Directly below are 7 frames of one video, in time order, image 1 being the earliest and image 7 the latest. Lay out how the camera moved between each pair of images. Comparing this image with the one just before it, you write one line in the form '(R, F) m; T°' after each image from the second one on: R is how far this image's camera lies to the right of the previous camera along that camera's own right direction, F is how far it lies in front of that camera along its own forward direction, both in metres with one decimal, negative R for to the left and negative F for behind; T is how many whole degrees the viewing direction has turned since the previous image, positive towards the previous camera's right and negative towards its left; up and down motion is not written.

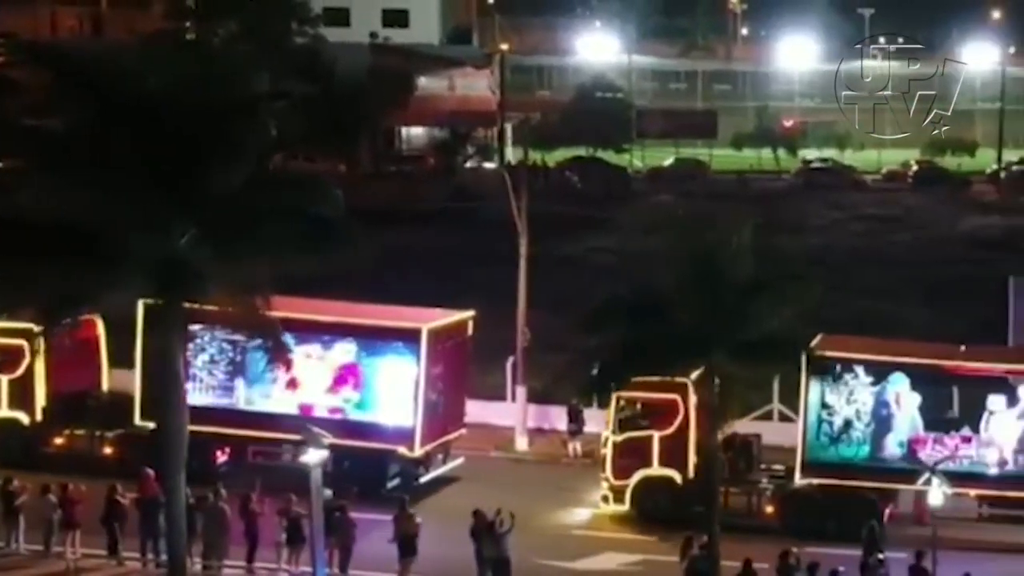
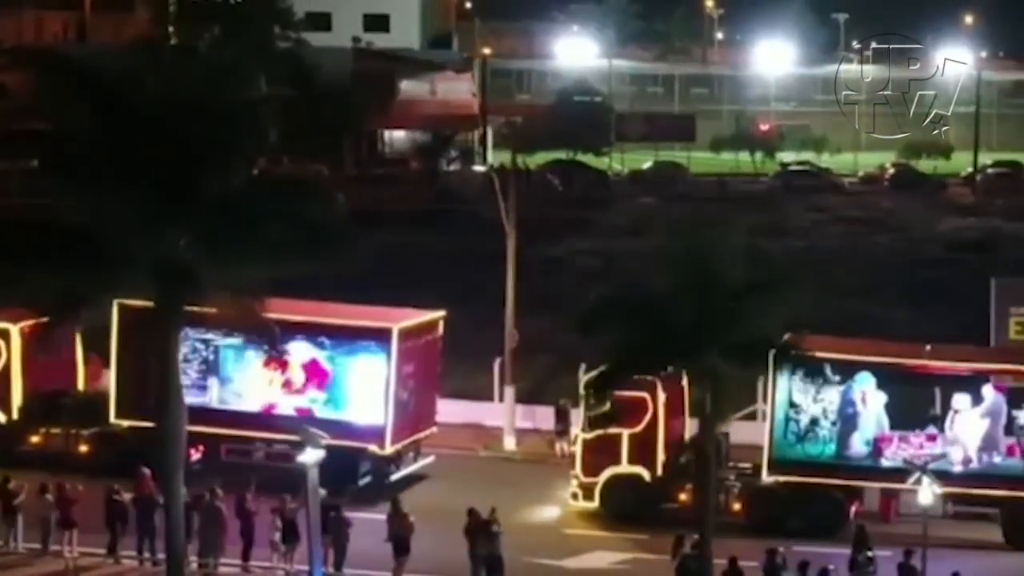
(-0.3, -0.3) m; +1°
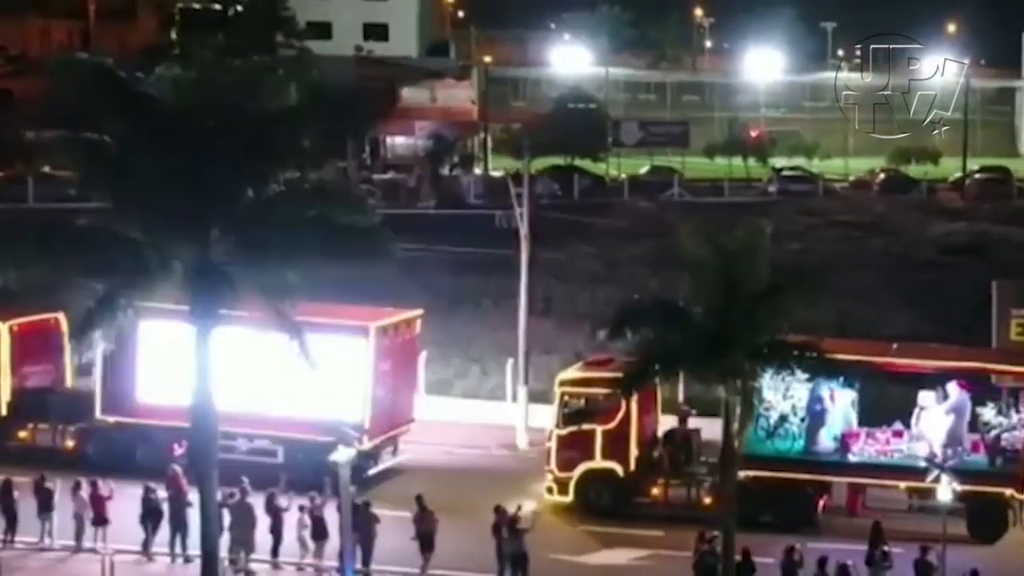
(-0.7, -0.7) m; +1°
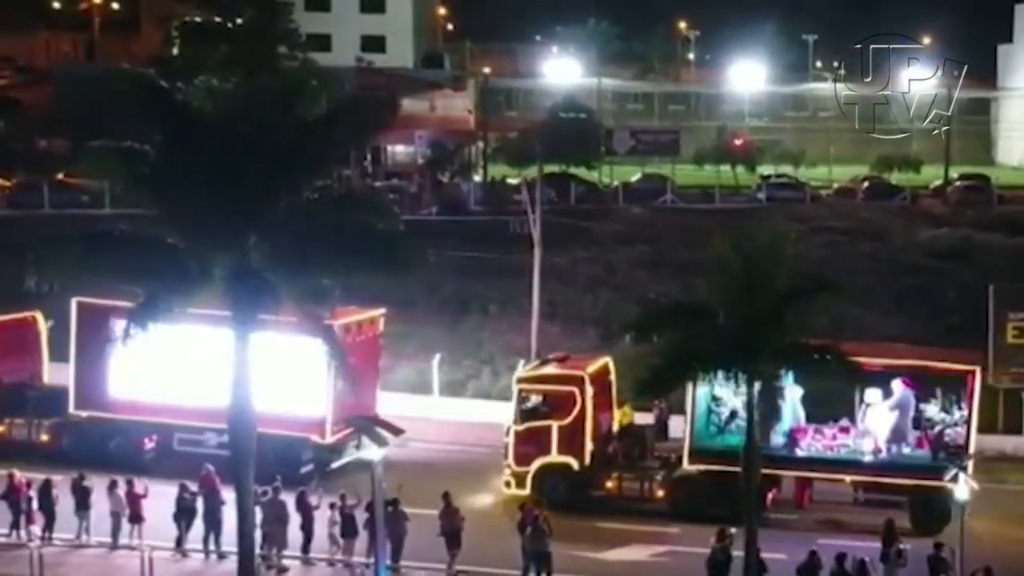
(-1.2, -1.0) m; +2°
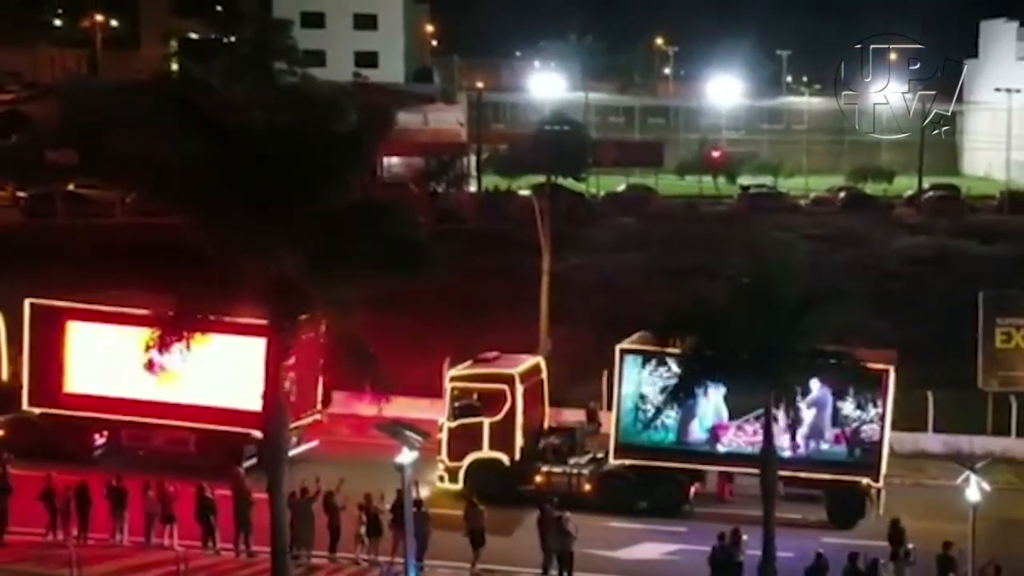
(-1.7, -1.2) m; +3°
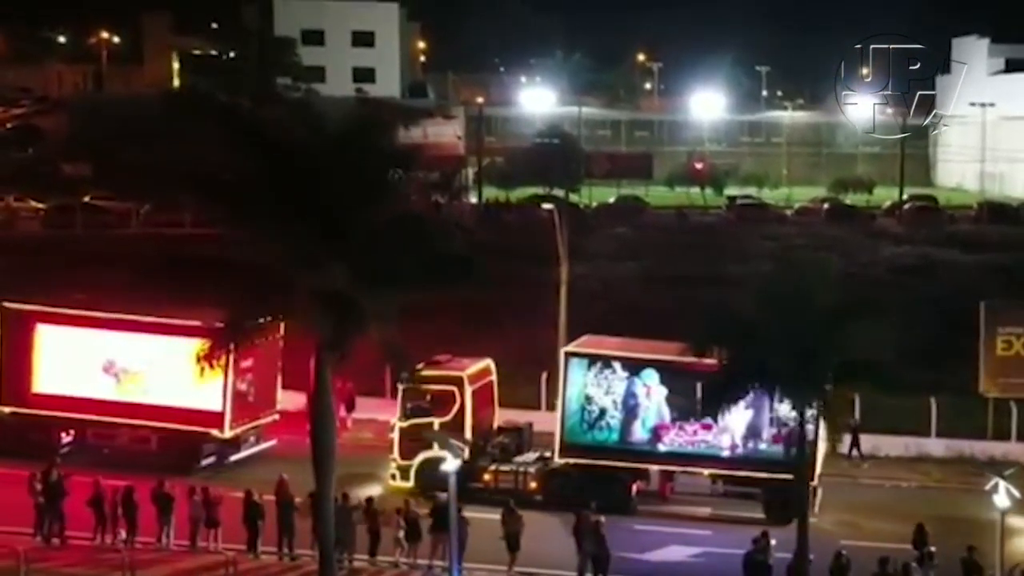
(-1.5, -1.2) m; +3°
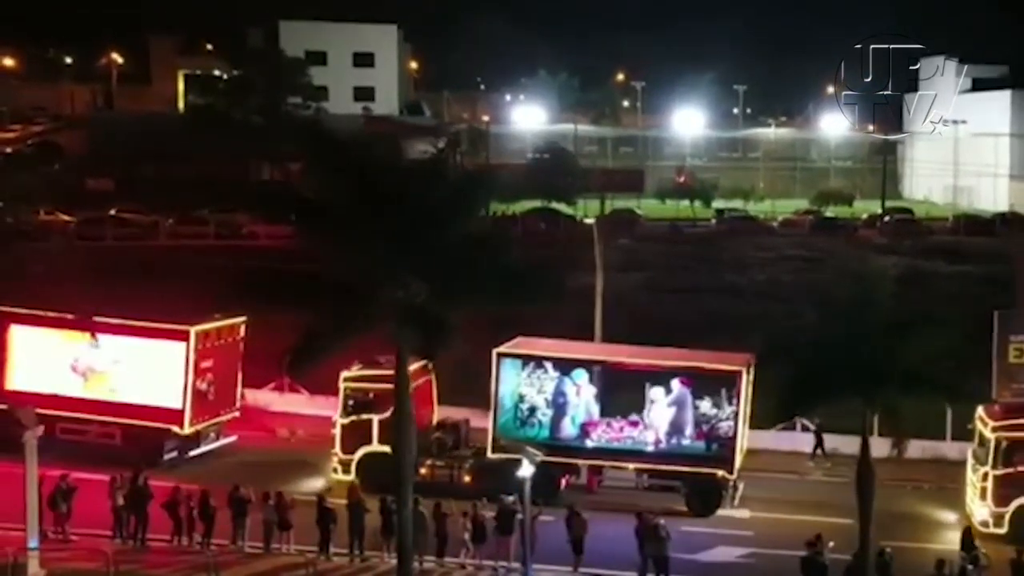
(-2.1, -1.6) m; +4°
